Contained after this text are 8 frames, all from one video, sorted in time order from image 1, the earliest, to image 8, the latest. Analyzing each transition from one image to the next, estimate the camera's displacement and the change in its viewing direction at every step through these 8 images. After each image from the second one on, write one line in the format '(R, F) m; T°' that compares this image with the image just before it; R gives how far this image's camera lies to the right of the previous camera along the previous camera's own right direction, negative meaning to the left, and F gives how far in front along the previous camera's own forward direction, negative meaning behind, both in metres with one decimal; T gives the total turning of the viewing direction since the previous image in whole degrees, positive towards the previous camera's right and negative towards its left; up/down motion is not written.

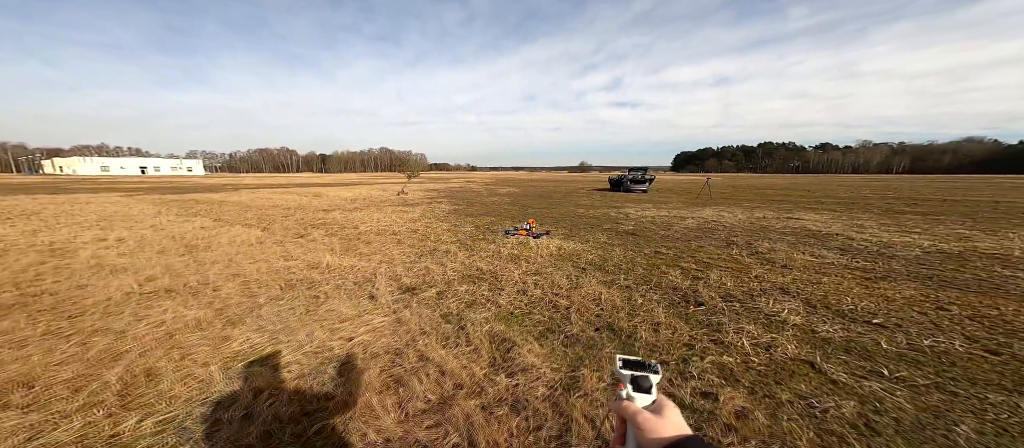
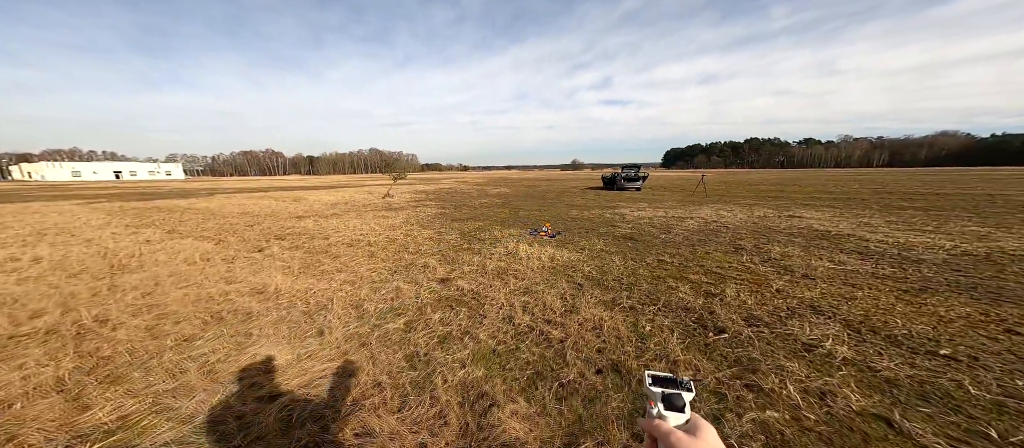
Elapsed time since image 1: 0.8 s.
(+0.2, +0.9) m; +1°
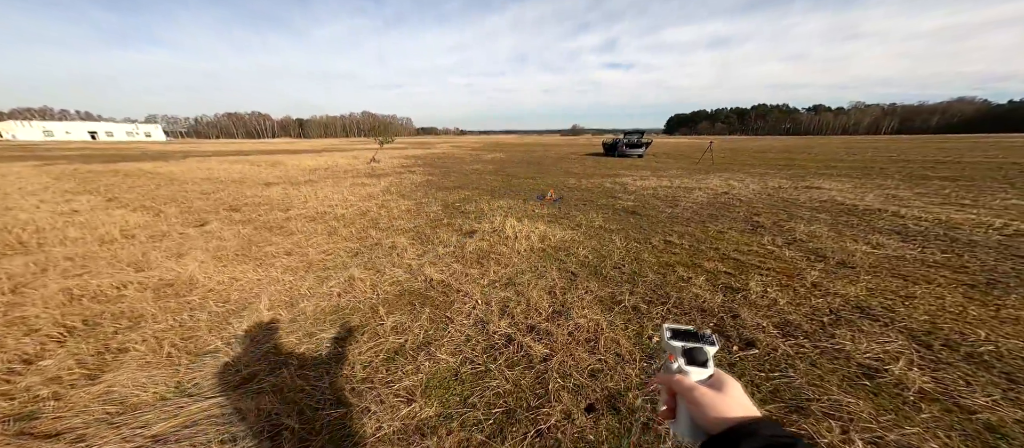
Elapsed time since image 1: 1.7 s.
(+0.3, +1.1) m; 0°
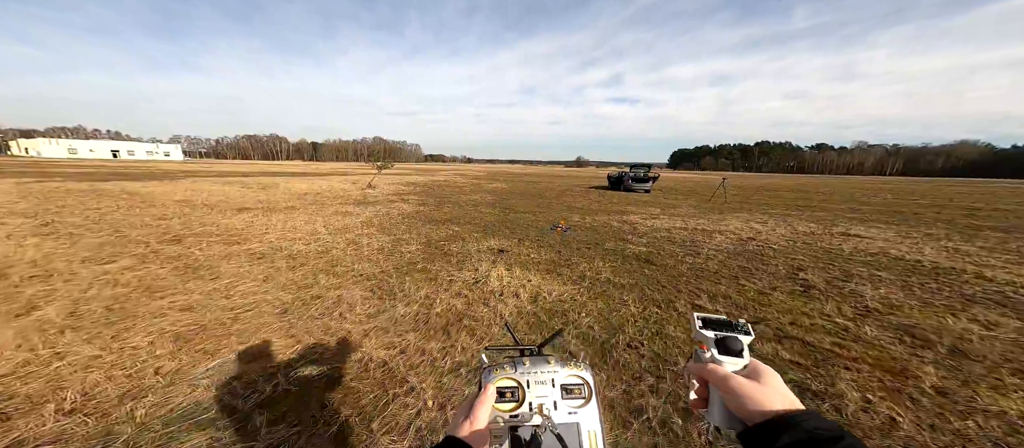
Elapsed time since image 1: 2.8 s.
(+0.3, +1.4) m; -1°
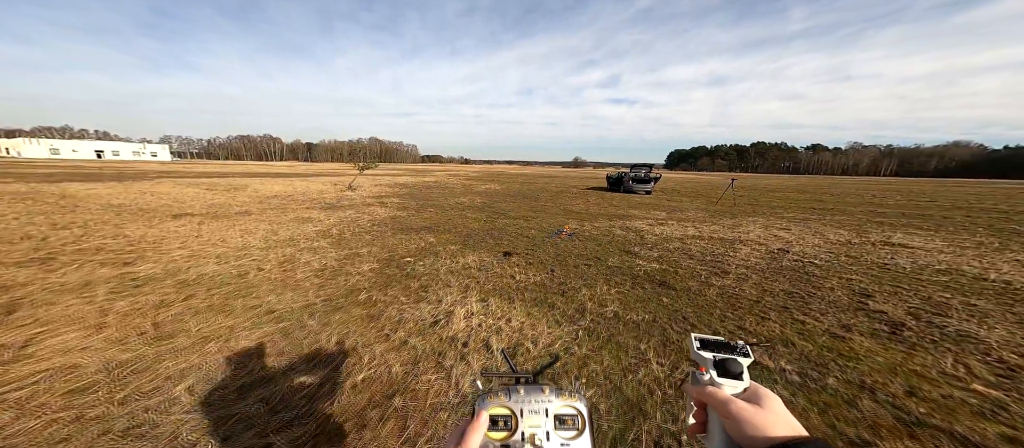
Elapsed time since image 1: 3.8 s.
(+0.4, +1.7) m; 0°
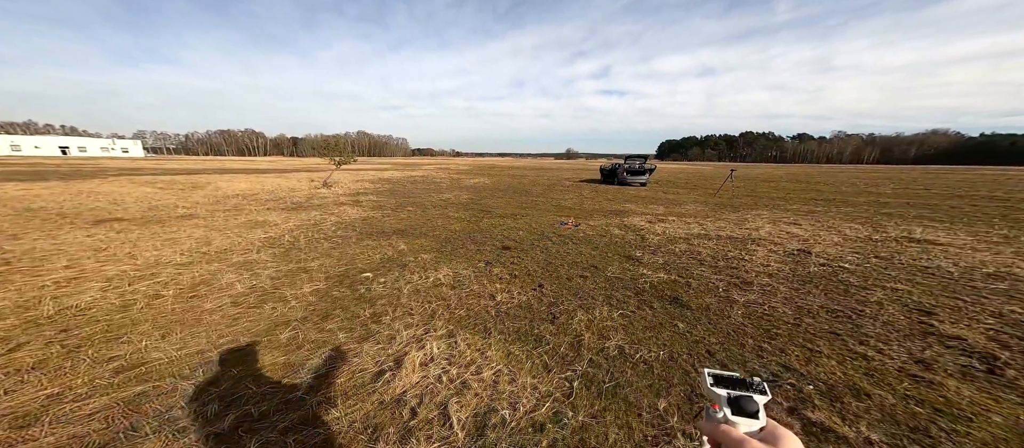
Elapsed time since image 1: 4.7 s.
(+0.2, +1.2) m; +1°
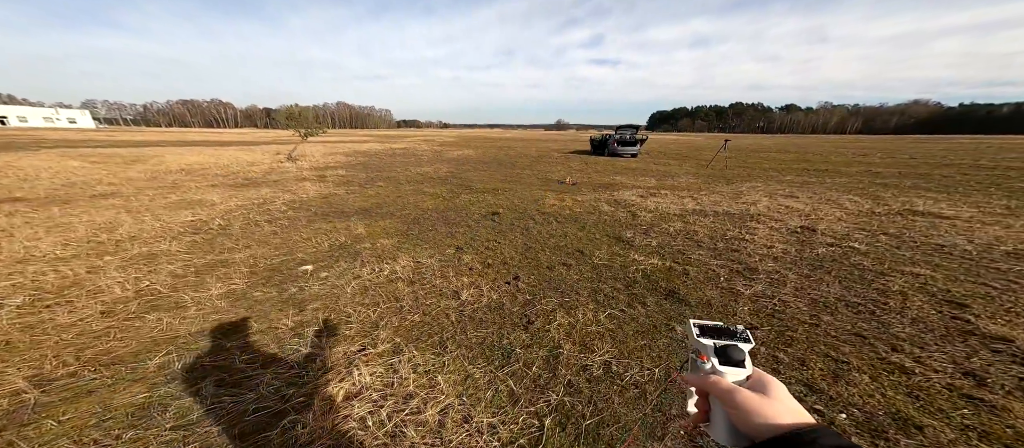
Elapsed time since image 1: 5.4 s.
(+0.3, +0.9) m; +2°
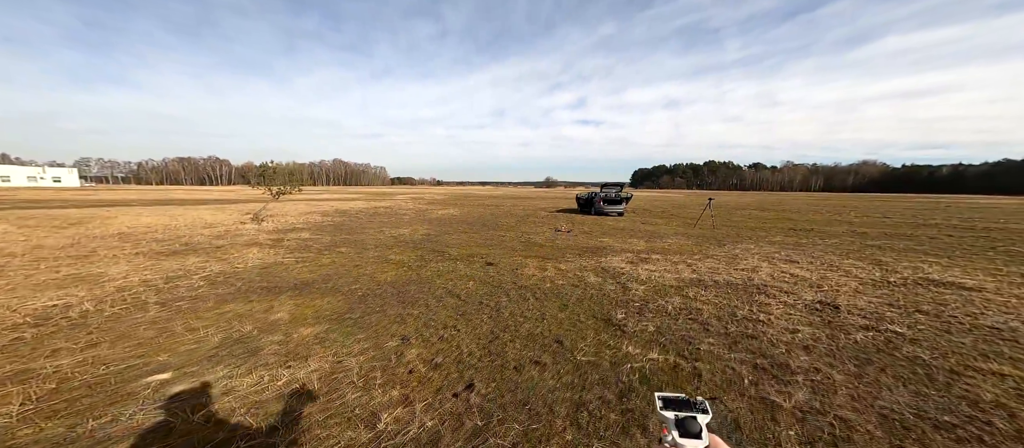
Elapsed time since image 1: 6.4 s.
(+0.4, +1.1) m; +2°
